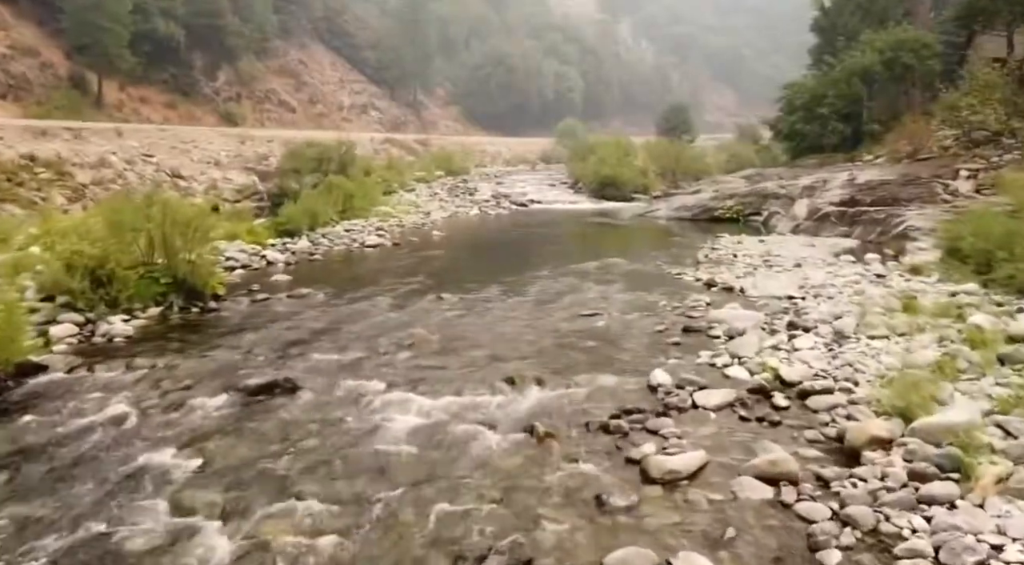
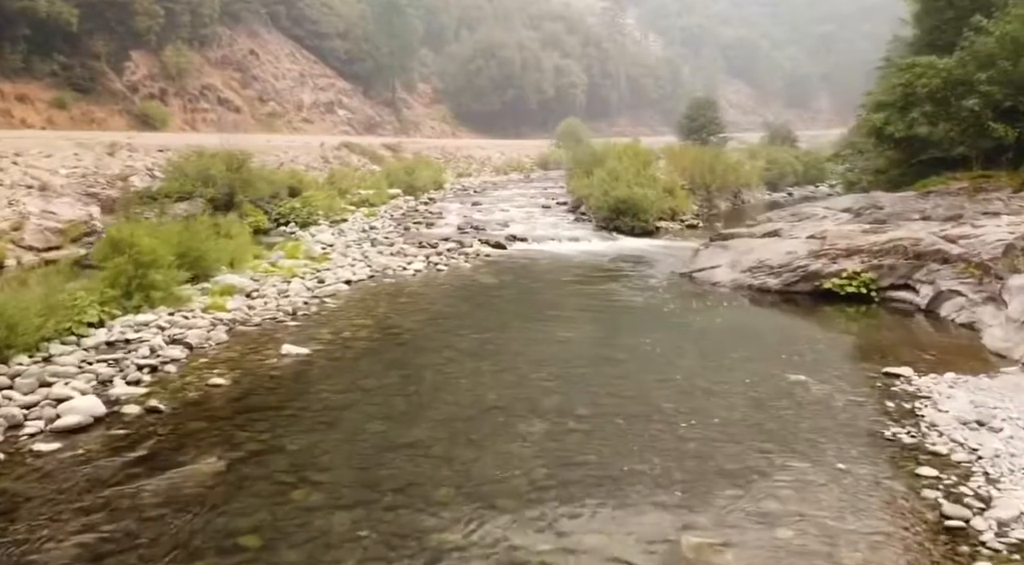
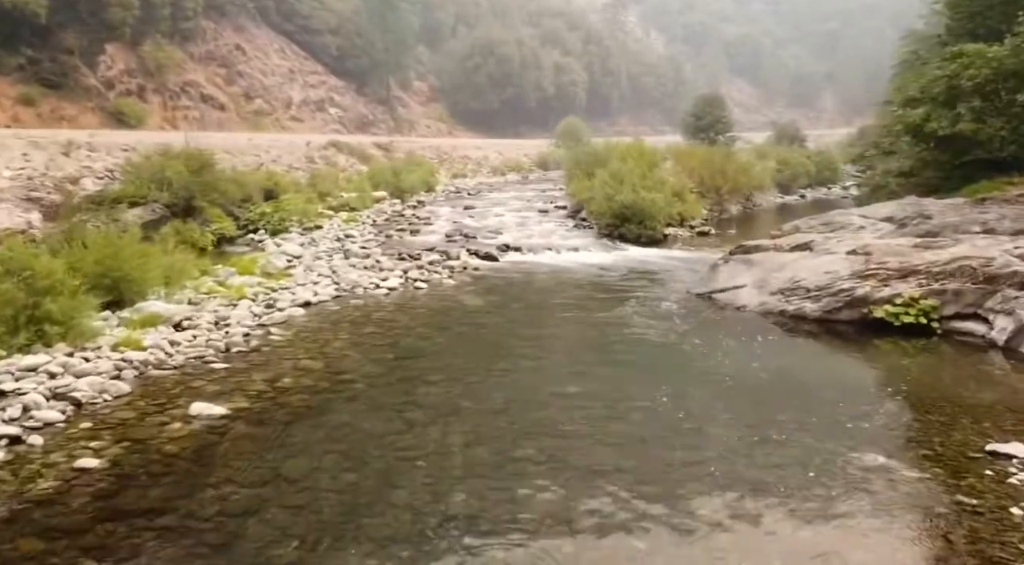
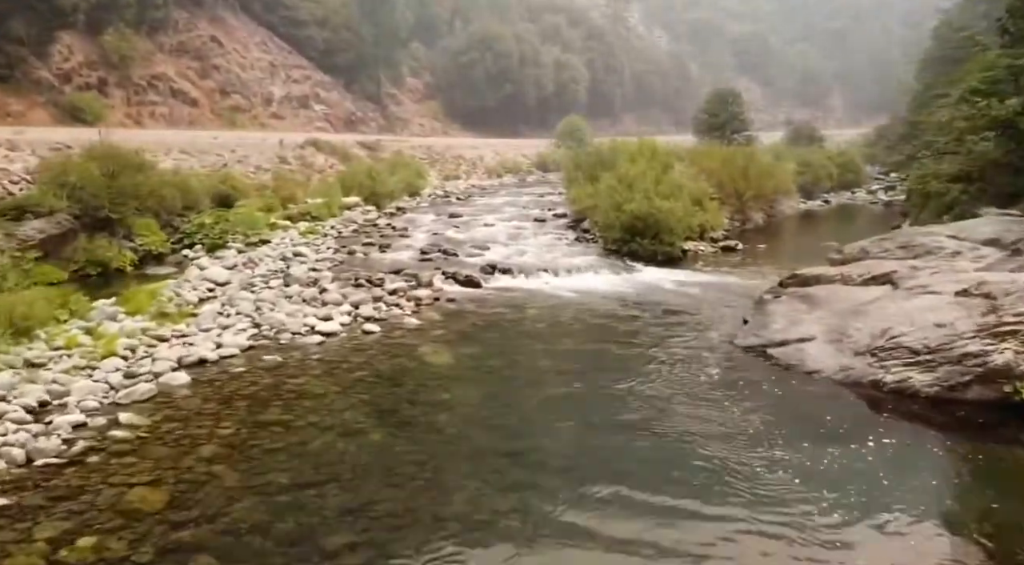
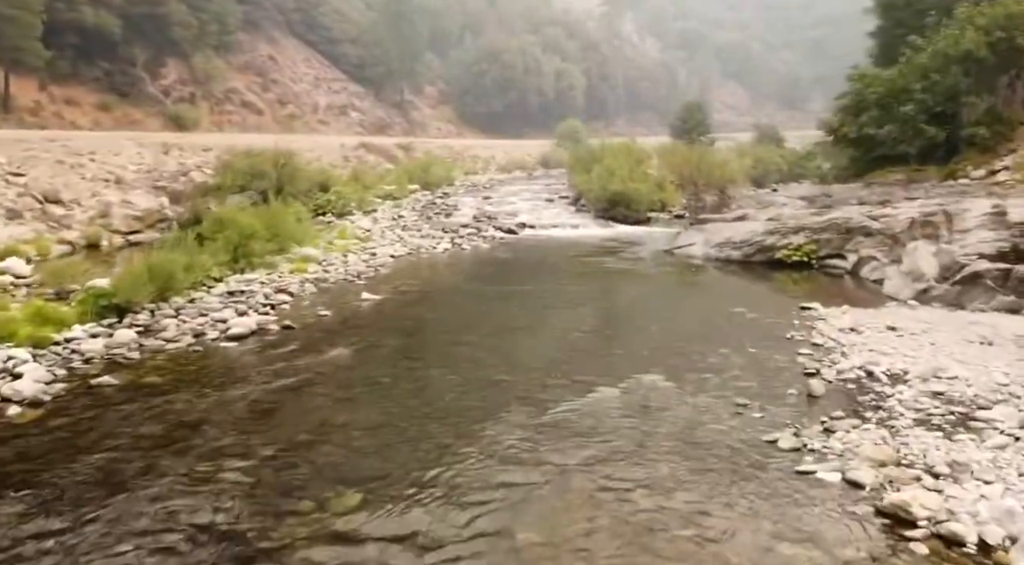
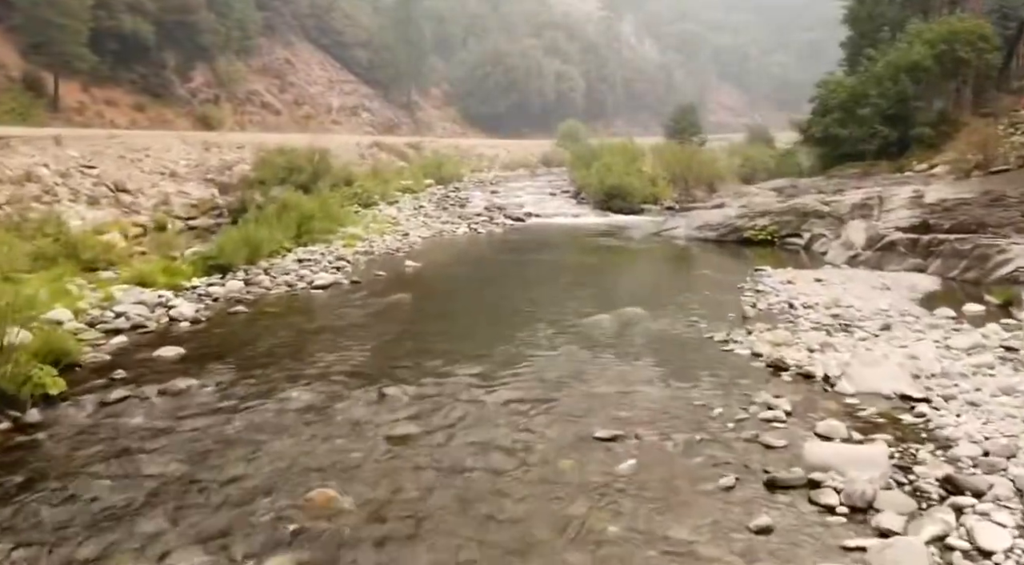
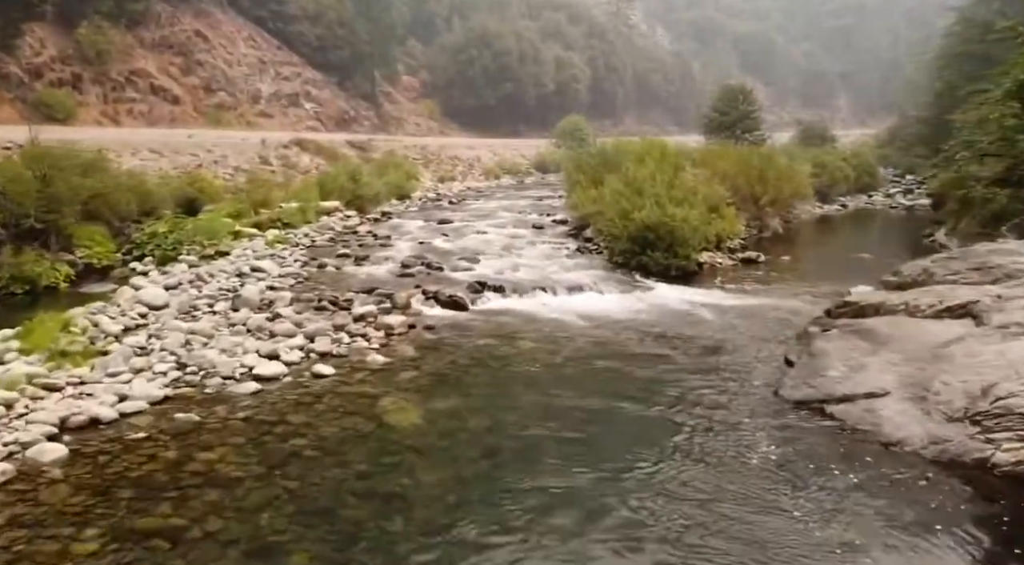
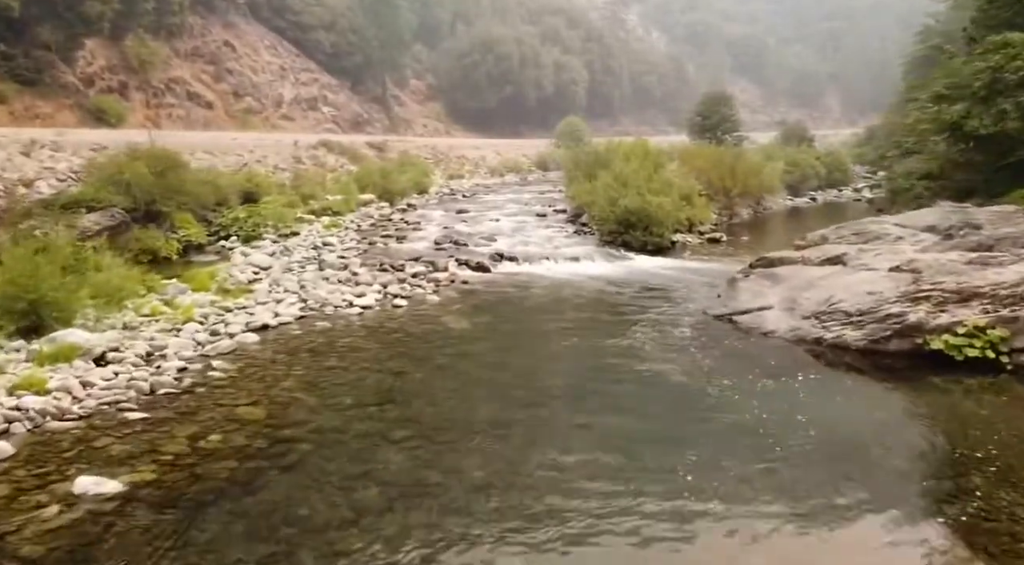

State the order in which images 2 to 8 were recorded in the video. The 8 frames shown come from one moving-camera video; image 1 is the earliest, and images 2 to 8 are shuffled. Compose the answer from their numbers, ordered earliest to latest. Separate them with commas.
6, 5, 2, 3, 8, 4, 7
